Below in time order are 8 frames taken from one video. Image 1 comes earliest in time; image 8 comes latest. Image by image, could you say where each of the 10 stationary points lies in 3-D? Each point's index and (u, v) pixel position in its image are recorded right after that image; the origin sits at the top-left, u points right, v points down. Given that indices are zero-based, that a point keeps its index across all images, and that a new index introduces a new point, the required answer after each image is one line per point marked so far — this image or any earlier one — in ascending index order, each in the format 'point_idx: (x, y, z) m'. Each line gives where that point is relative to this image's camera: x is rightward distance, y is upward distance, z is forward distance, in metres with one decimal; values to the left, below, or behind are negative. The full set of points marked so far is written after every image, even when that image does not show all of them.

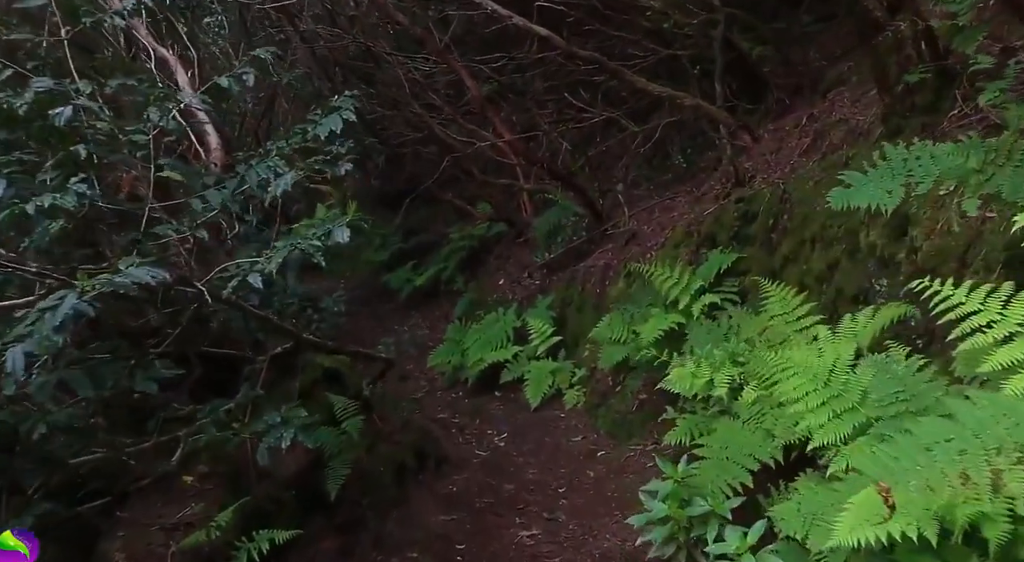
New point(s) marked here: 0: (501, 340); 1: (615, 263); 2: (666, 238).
0: (-0.1, -0.7, +10.3) m
1: (+1.1, +0.2, +9.7) m
2: (+1.5, +0.4, +8.5) m
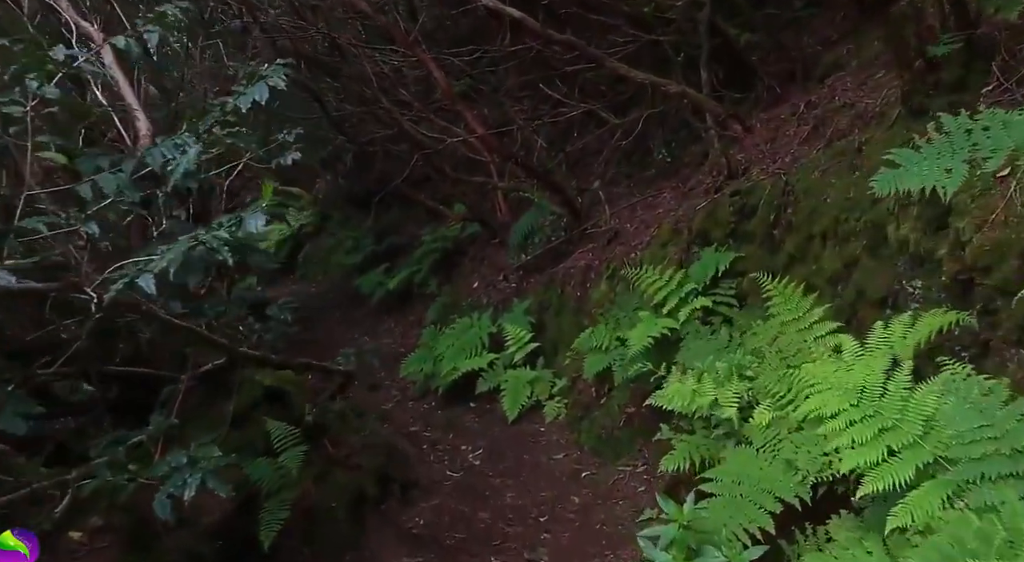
0: (-0.4, -0.7, +9.7) m
1: (+0.8, +0.2, +9.0) m
2: (+1.2, +0.4, +7.9) m
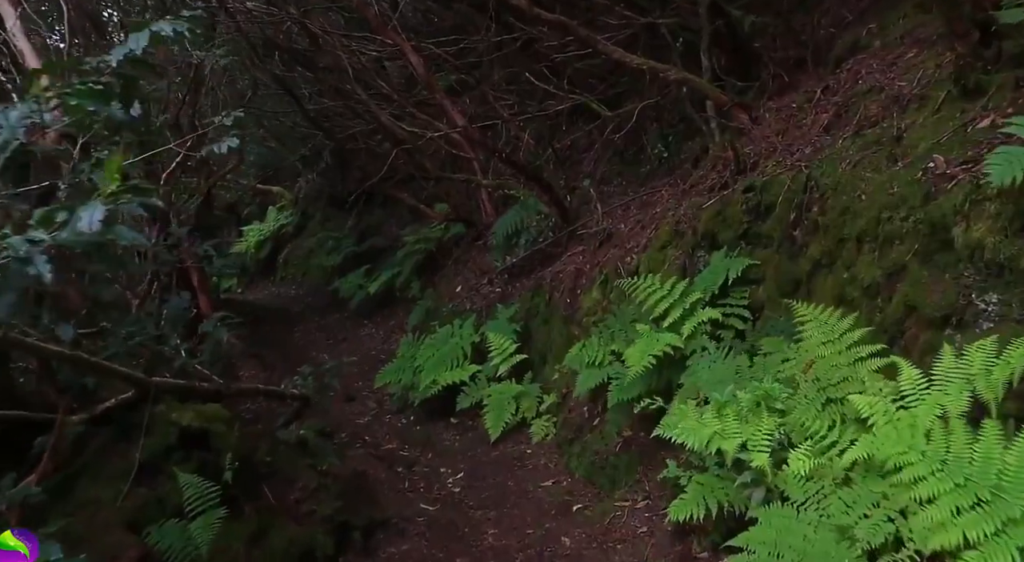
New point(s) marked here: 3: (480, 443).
0: (-0.5, -0.8, +8.9) m
1: (+0.7, +0.1, +8.3) m
2: (+1.1, +0.4, +7.2) m
3: (-0.3, -1.4, +8.0) m
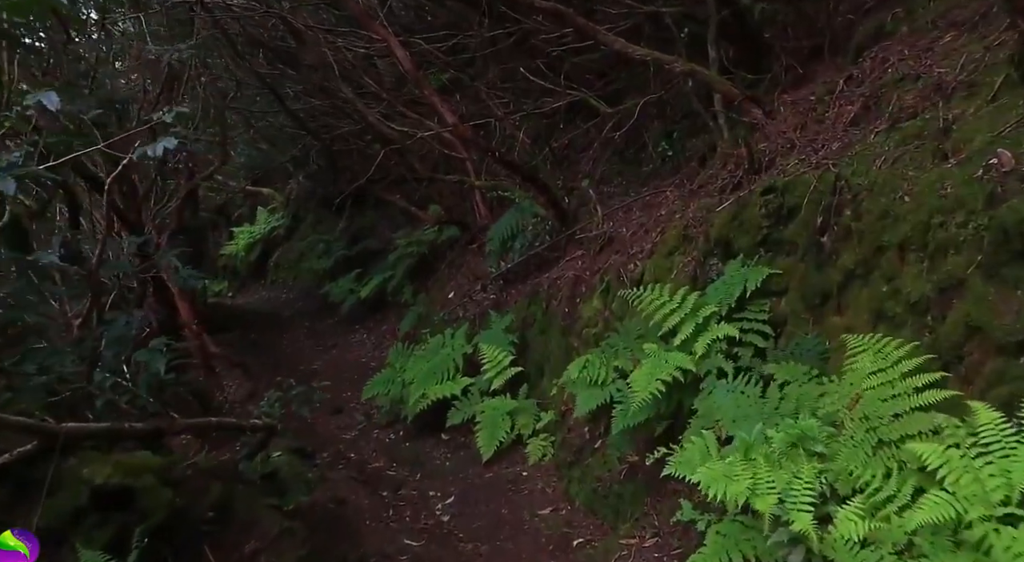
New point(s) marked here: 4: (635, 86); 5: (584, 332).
0: (-0.6, -0.8, +8.4) m
1: (+0.6, +0.1, +7.8) m
2: (+1.1, +0.3, +6.7) m
3: (-0.3, -1.5, +7.4) m
4: (+1.4, +2.1, +9.9) m
5: (+0.5, -0.4, +6.7) m
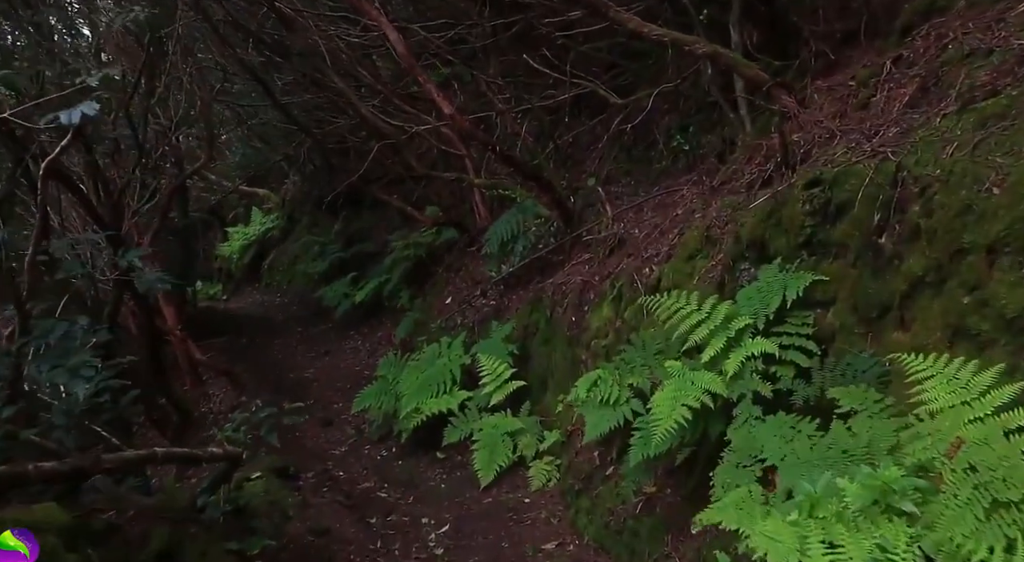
0: (-0.6, -0.9, +7.7) m
1: (+0.7, 0.0, +7.1) m
2: (+1.1, +0.2, +6.0) m
3: (-0.3, -1.6, +6.8) m
4: (+1.4, +2.1, +9.2) m
5: (+0.5, -0.4, +6.0) m
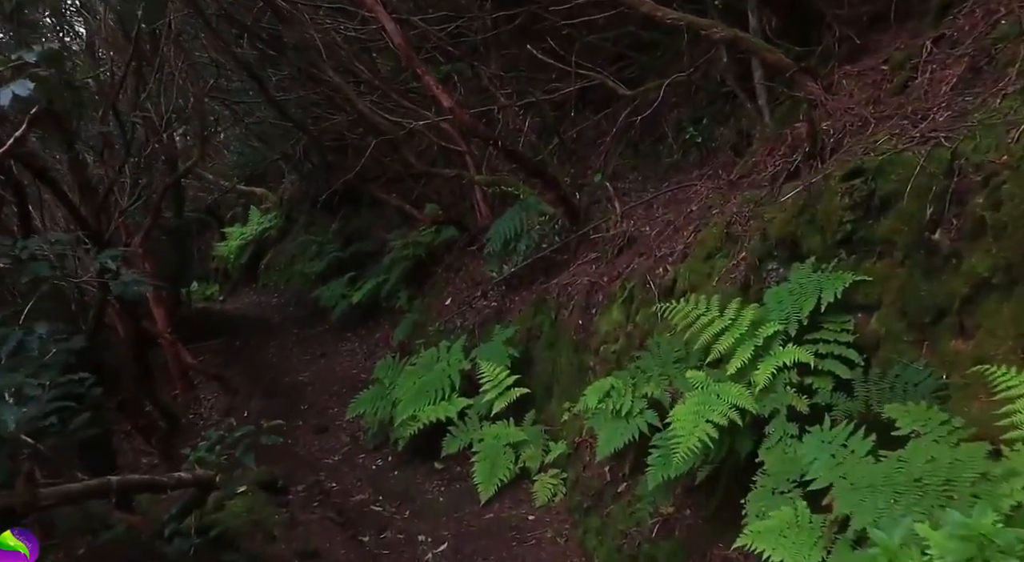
0: (-0.6, -0.9, +7.3) m
1: (+0.7, 0.0, +6.7) m
2: (+1.1, +0.2, +5.6) m
3: (-0.3, -1.6, +6.4) m
4: (+1.4, +2.1, +8.8) m
5: (+0.6, -0.4, +5.6) m
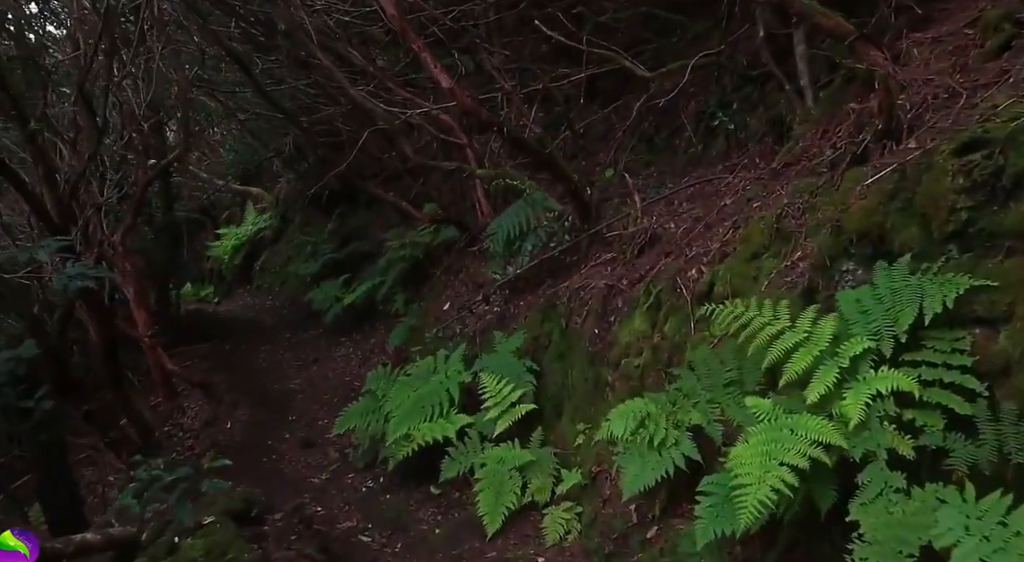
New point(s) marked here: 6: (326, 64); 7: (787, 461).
0: (-0.5, -0.9, +6.5) m
1: (+0.7, 0.0, +5.9) m
2: (+1.1, +0.2, +4.8) m
3: (-0.3, -1.6, +5.6) m
4: (+1.5, +2.0, +8.0) m
5: (+0.6, -0.4, +4.8) m
6: (-1.9, +2.2, +9.3) m
7: (+0.8, -0.6, +2.8) m
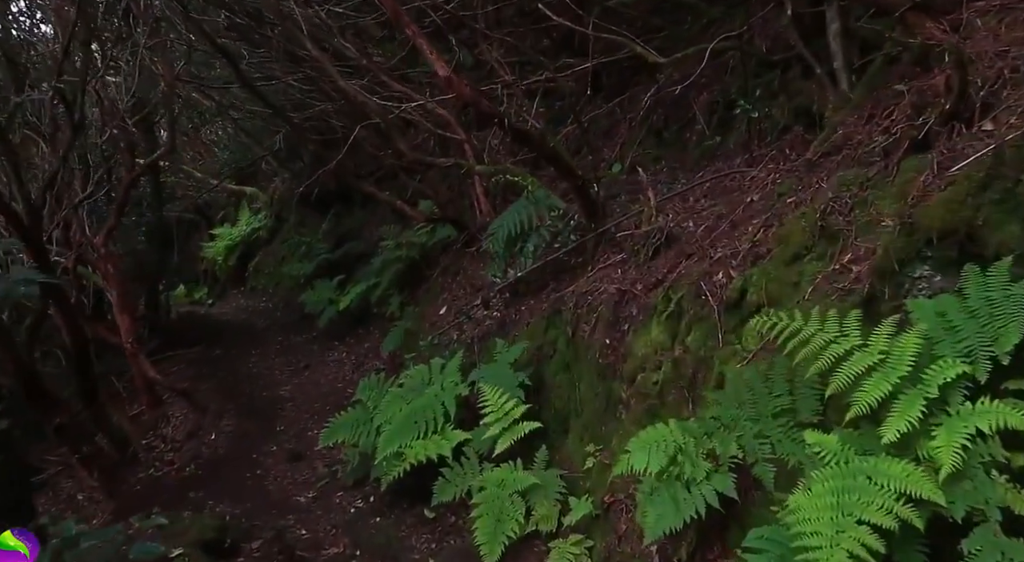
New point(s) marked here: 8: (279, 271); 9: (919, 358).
0: (-0.5, -0.9, +5.9) m
1: (+0.7, 0.0, +5.3) m
2: (+1.1, +0.2, +4.2) m
3: (-0.3, -1.6, +5.0) m
4: (+1.5, +2.0, +7.5) m
5: (+0.6, -0.5, +4.2) m
6: (-1.9, +2.2, +8.8) m
7: (+0.8, -0.6, +2.2) m
8: (-3.5, +0.1, +12.9) m
9: (+1.1, -0.2, +2.5) m
